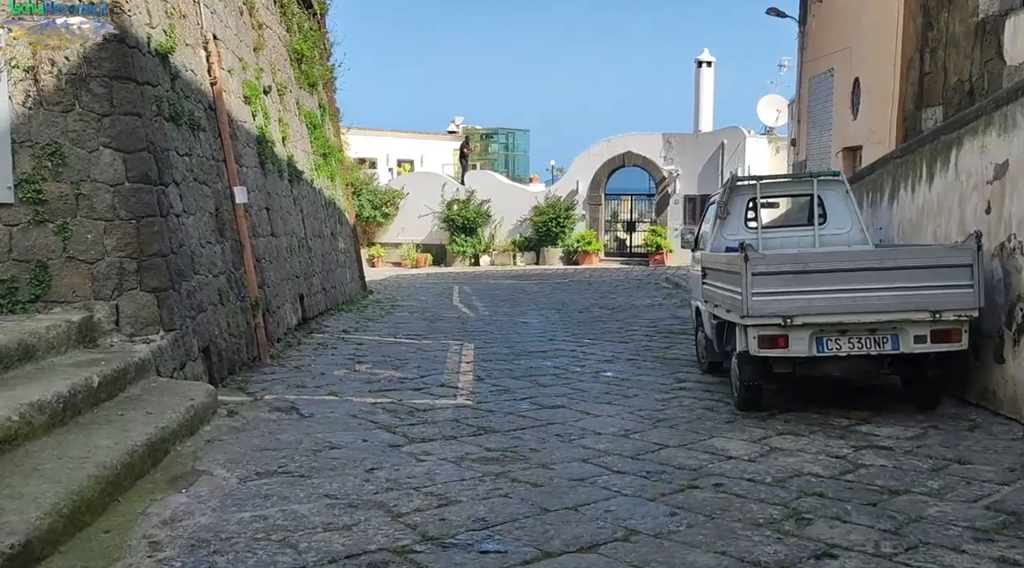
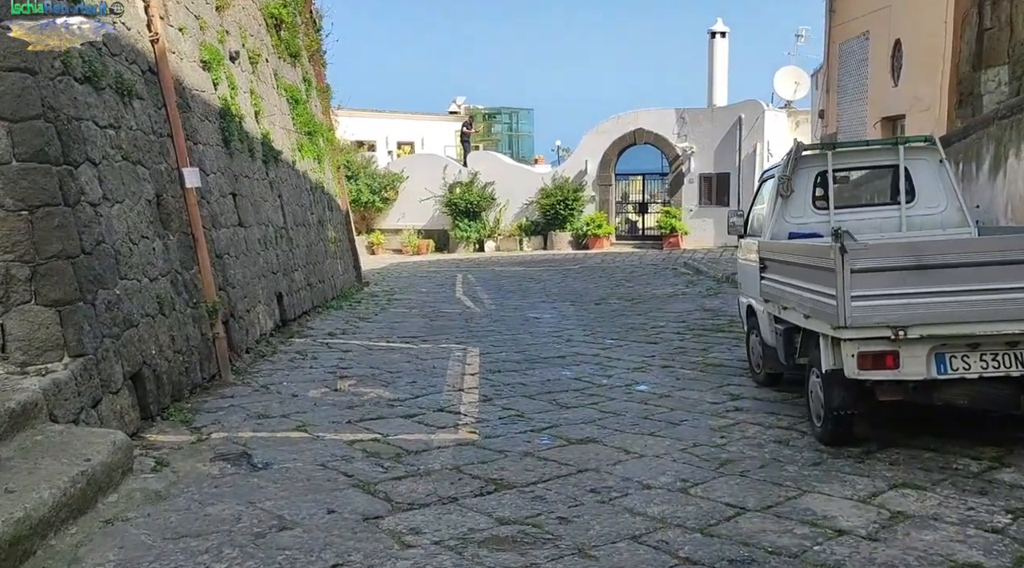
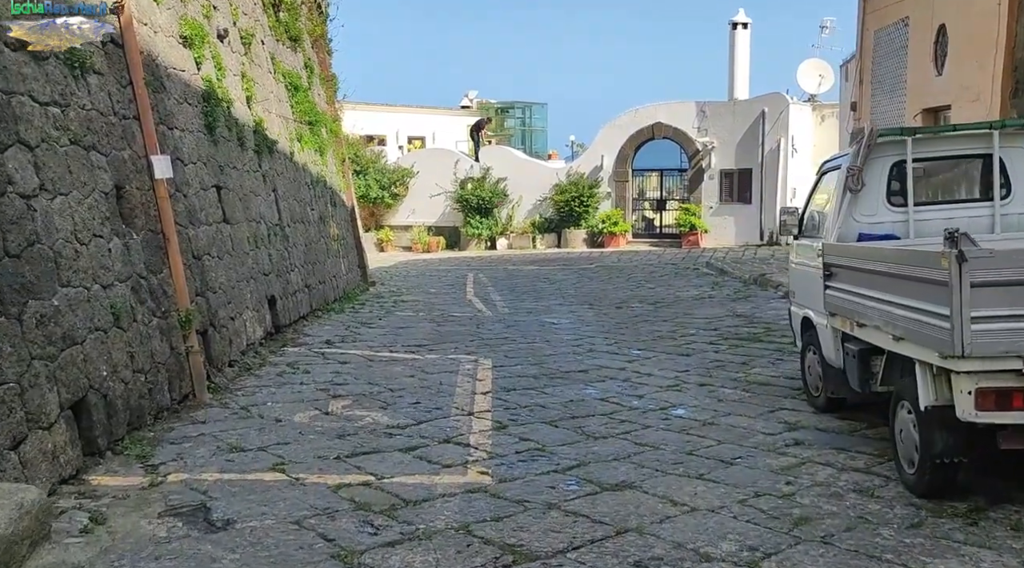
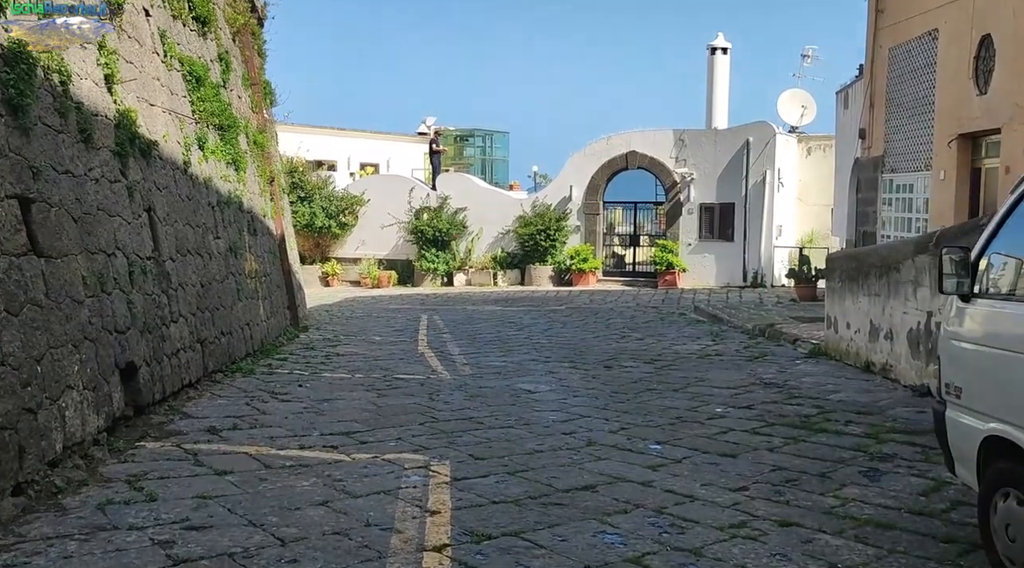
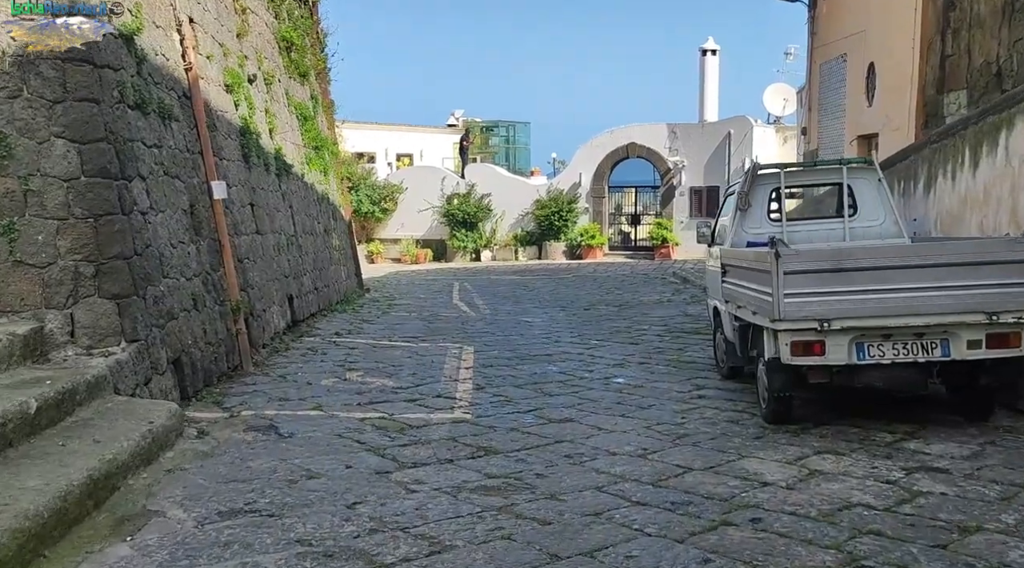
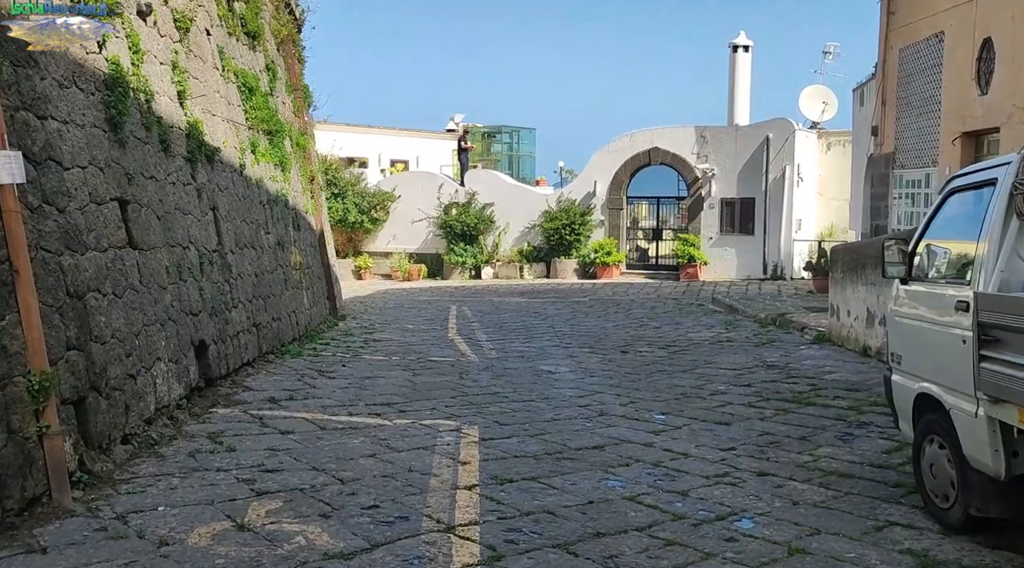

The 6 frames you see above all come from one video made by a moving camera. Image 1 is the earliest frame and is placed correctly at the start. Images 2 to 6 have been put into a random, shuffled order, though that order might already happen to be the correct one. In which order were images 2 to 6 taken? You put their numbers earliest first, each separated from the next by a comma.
5, 2, 3, 6, 4
